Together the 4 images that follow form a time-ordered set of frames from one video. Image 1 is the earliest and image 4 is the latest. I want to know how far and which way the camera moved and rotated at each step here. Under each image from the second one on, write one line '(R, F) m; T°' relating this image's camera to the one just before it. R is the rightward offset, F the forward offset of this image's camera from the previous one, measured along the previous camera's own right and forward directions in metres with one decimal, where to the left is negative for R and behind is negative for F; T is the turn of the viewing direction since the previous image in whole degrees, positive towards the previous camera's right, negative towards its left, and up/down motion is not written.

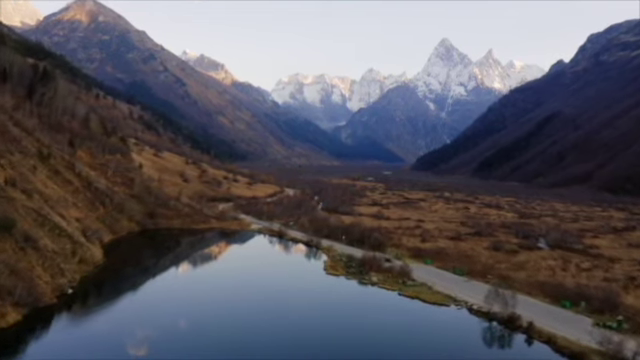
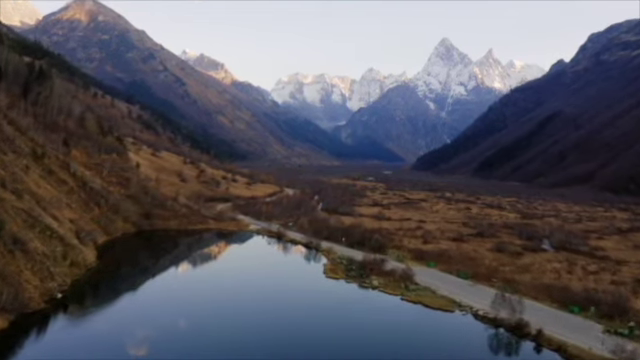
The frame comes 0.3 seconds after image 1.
(+0.1, +1.8) m; 0°
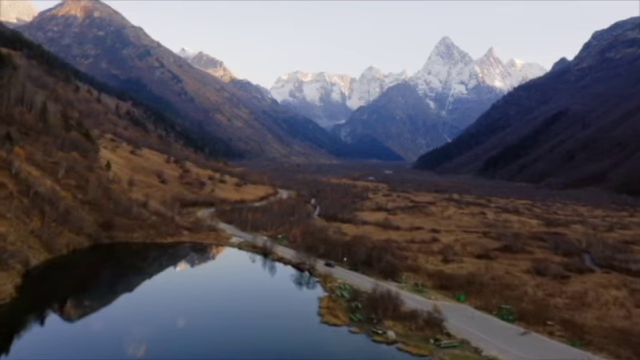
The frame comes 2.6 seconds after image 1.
(+0.4, +15.7) m; 0°
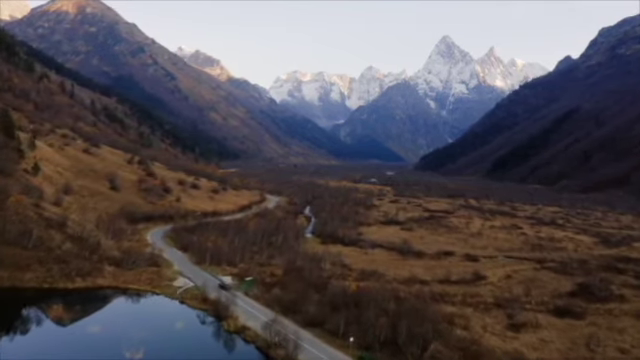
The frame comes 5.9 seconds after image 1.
(+0.6, +26.0) m; 0°
